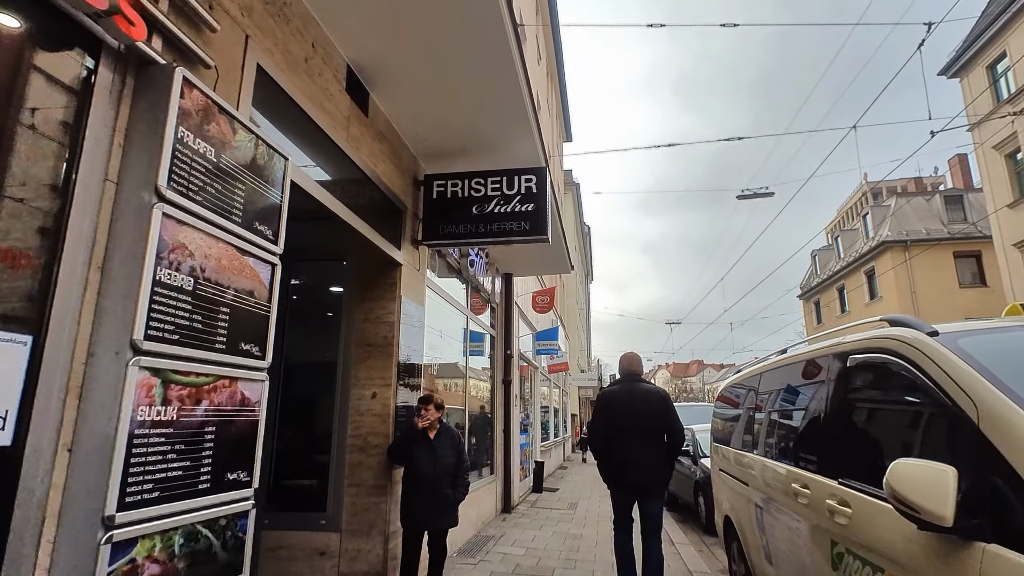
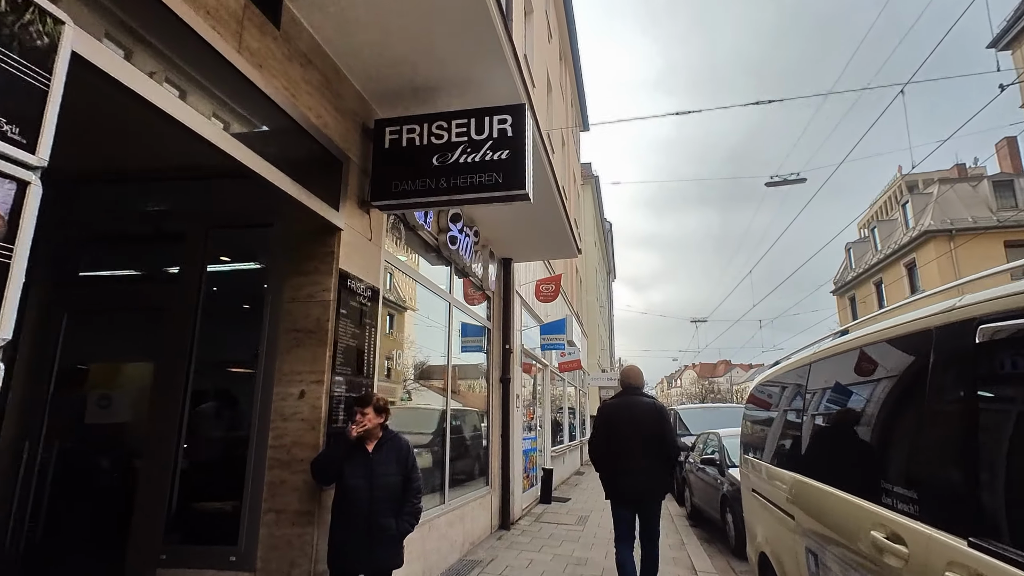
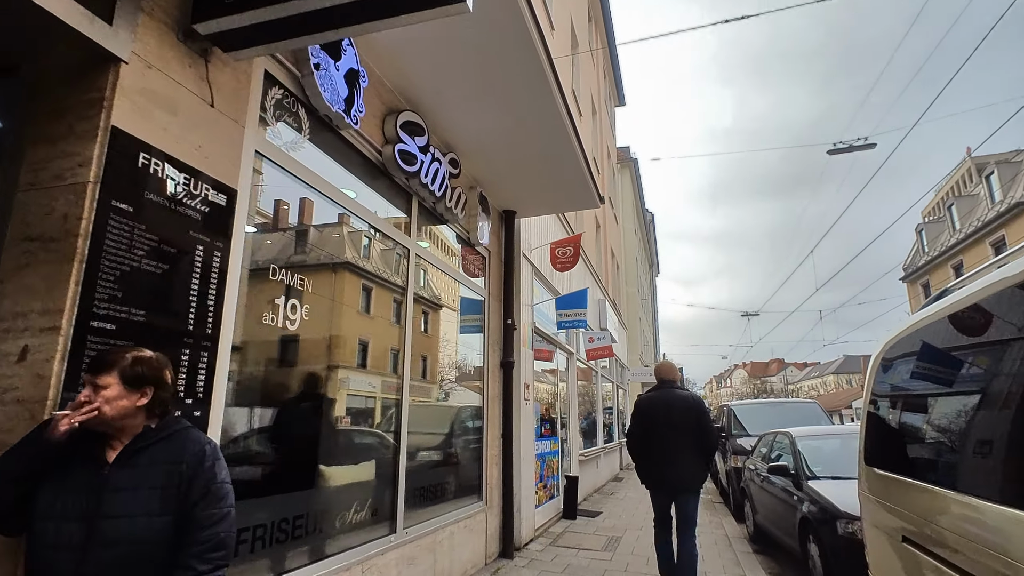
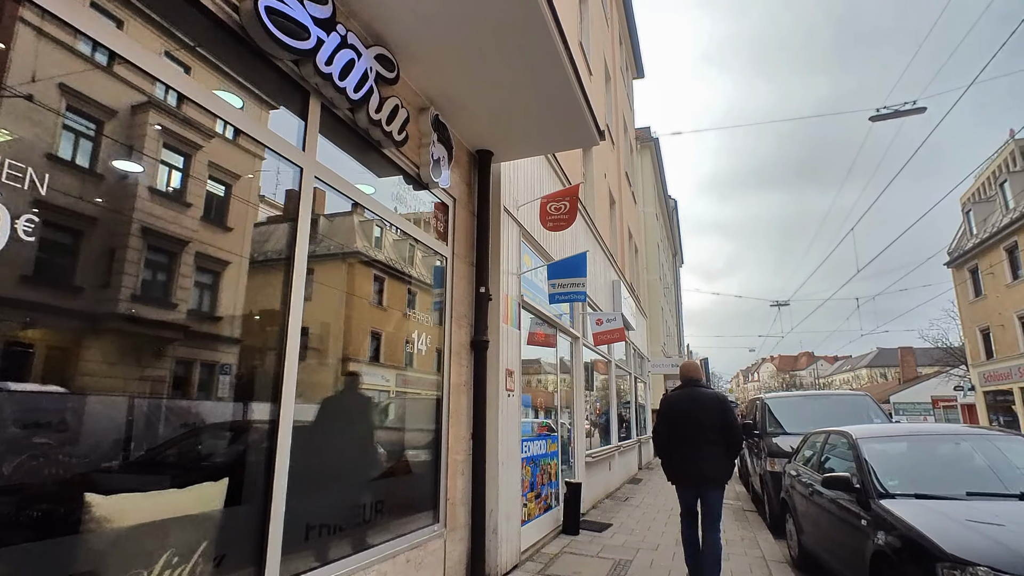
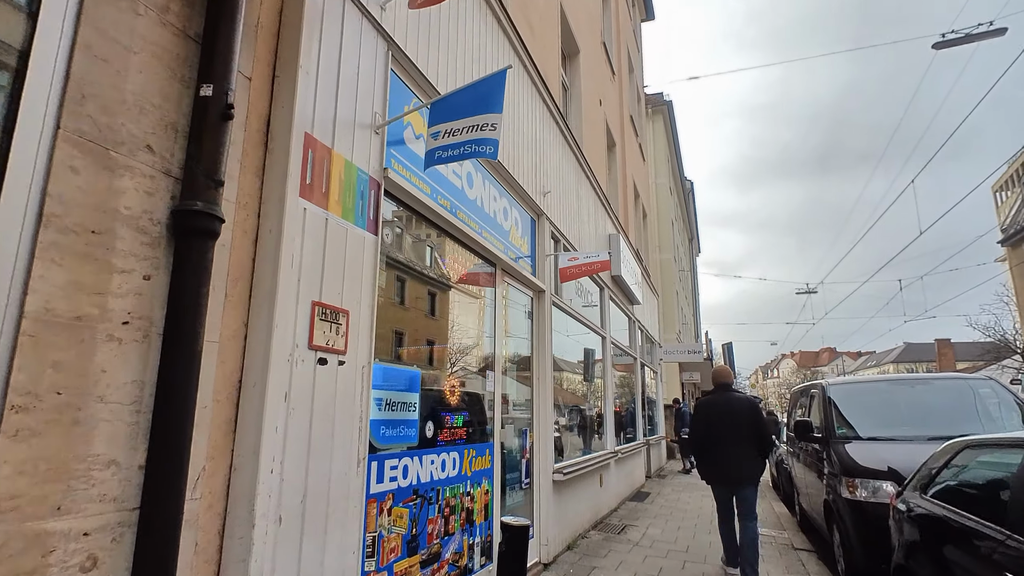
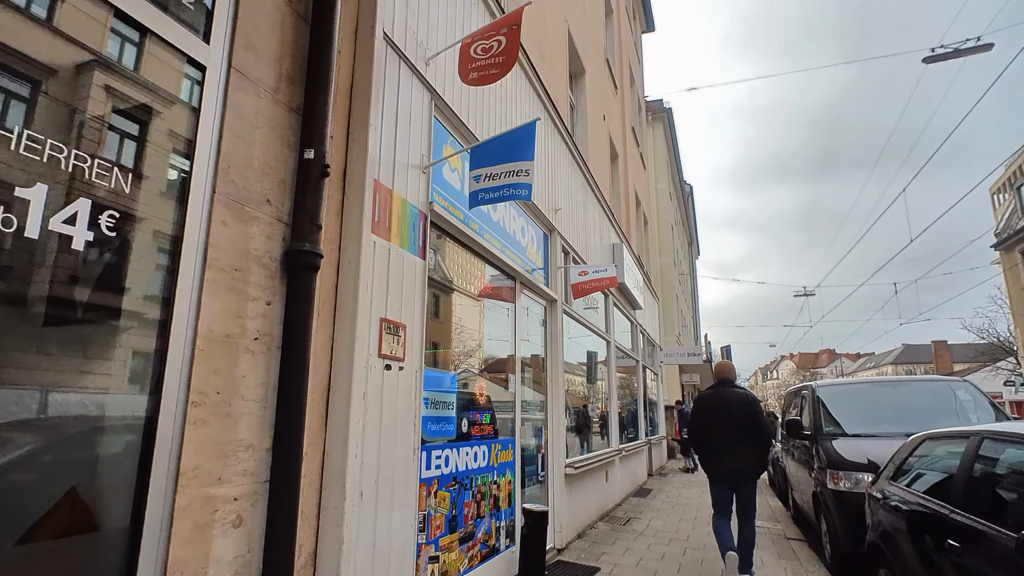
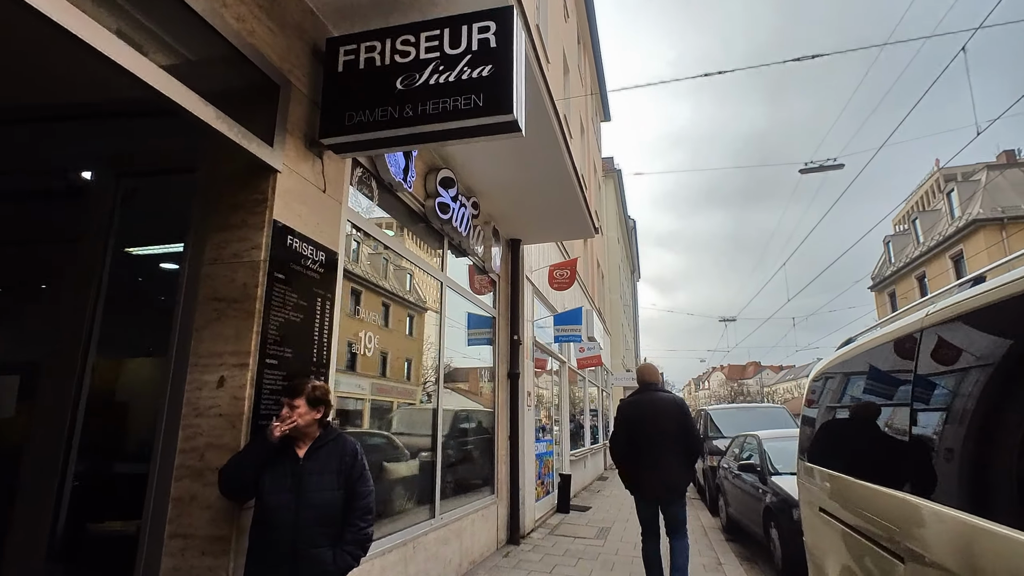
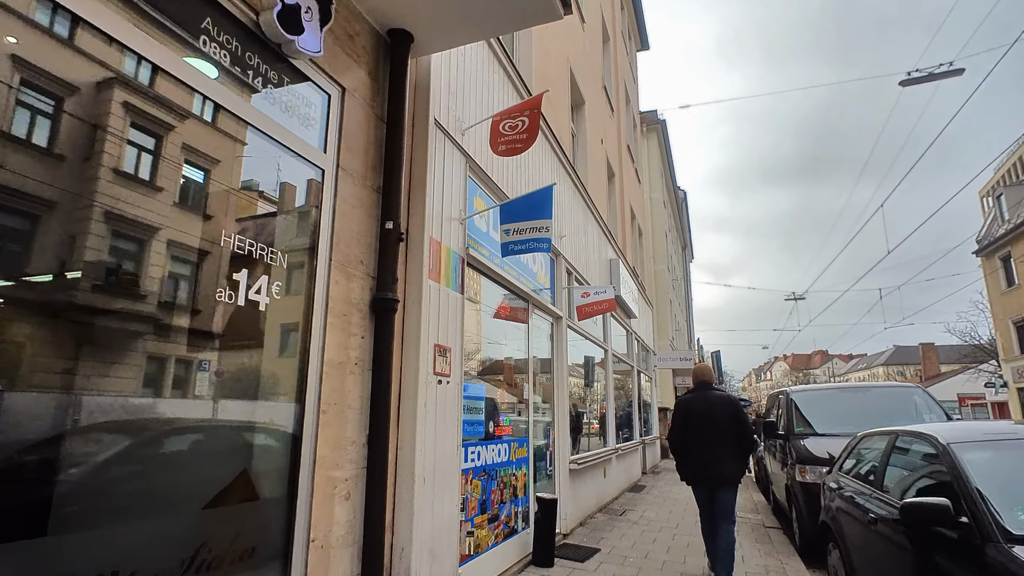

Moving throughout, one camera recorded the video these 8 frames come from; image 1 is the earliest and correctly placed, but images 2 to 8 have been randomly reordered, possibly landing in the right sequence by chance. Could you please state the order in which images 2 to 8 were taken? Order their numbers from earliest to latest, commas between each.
2, 7, 3, 4, 8, 6, 5
